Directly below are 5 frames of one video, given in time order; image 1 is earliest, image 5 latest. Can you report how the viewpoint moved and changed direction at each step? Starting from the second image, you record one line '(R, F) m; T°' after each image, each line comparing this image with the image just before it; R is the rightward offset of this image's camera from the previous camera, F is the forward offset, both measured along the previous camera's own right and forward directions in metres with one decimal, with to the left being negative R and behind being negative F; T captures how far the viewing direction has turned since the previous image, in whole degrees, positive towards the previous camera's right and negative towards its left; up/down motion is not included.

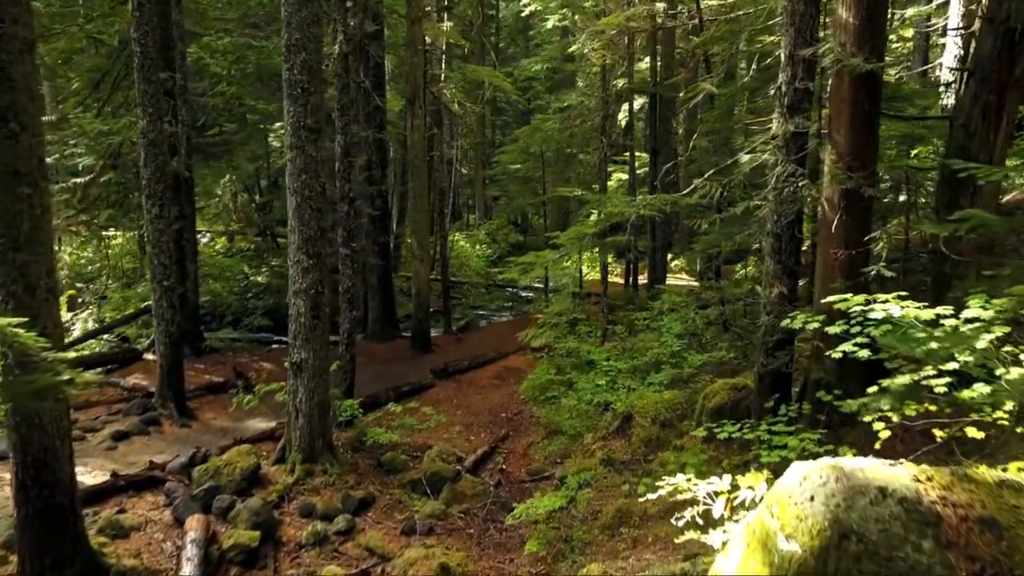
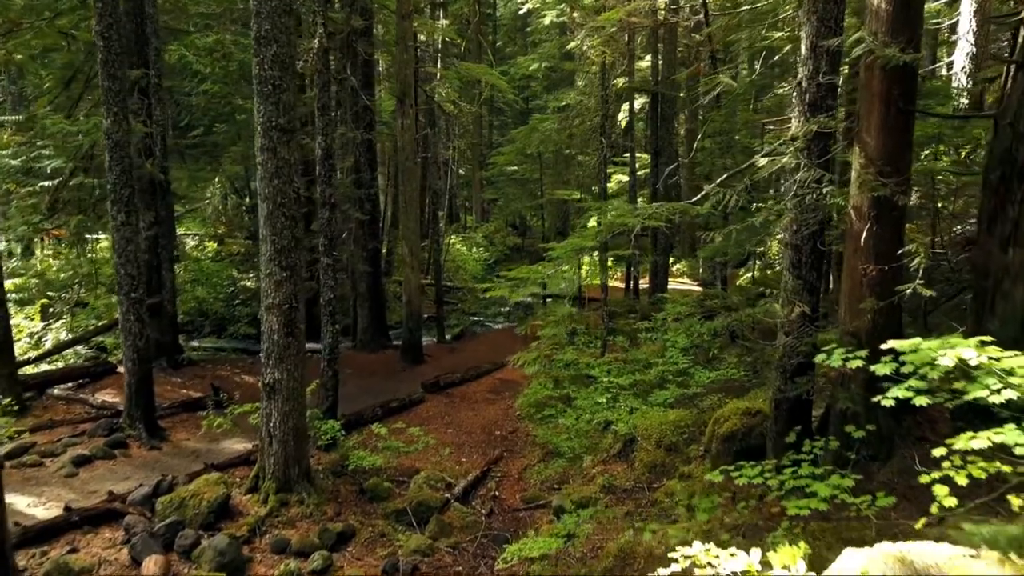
(+0.1, +0.7) m; 0°
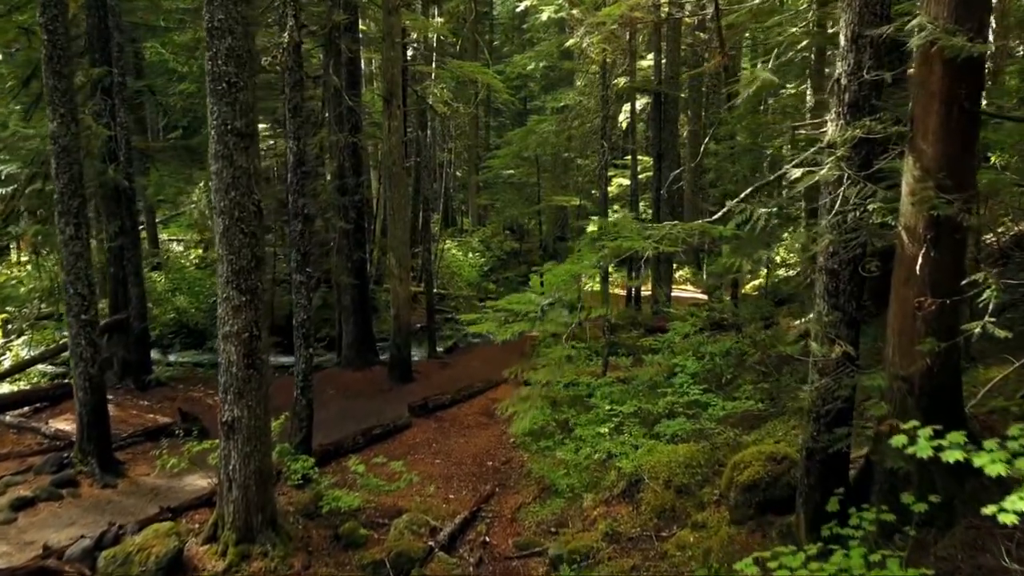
(+0.1, +0.9) m; 0°
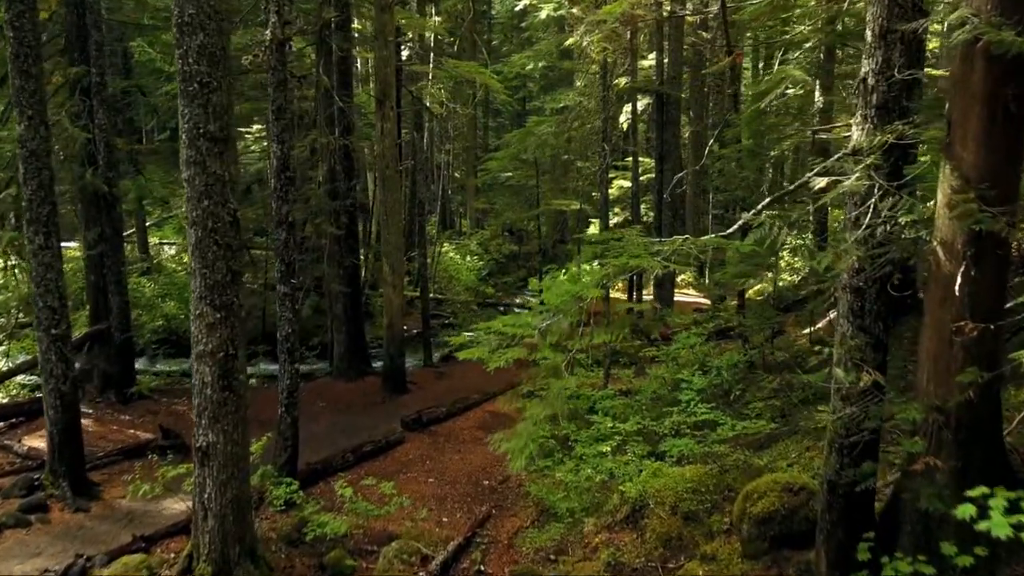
(0.0, +0.5) m; 0°
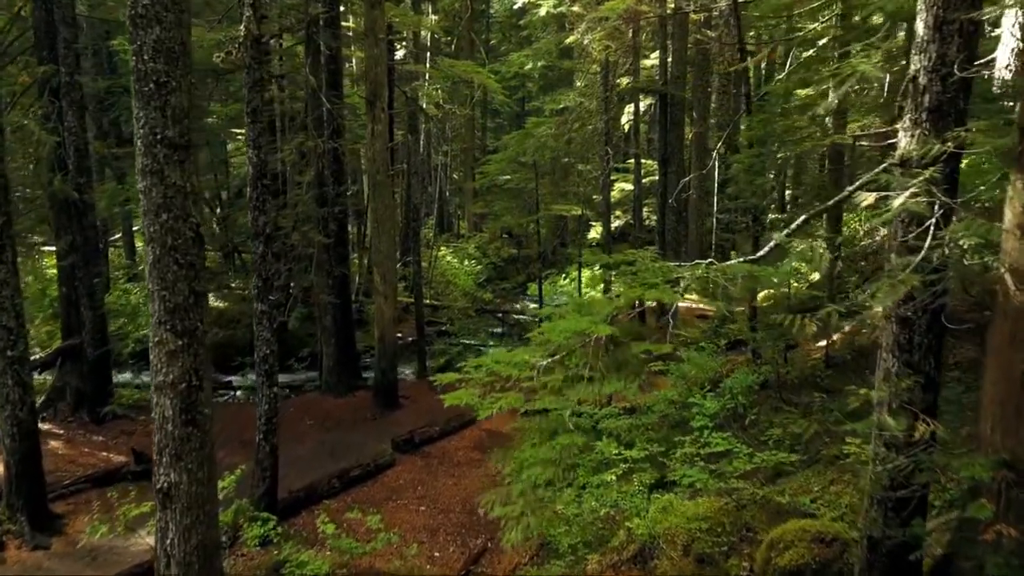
(0.0, +0.7) m; 0°
